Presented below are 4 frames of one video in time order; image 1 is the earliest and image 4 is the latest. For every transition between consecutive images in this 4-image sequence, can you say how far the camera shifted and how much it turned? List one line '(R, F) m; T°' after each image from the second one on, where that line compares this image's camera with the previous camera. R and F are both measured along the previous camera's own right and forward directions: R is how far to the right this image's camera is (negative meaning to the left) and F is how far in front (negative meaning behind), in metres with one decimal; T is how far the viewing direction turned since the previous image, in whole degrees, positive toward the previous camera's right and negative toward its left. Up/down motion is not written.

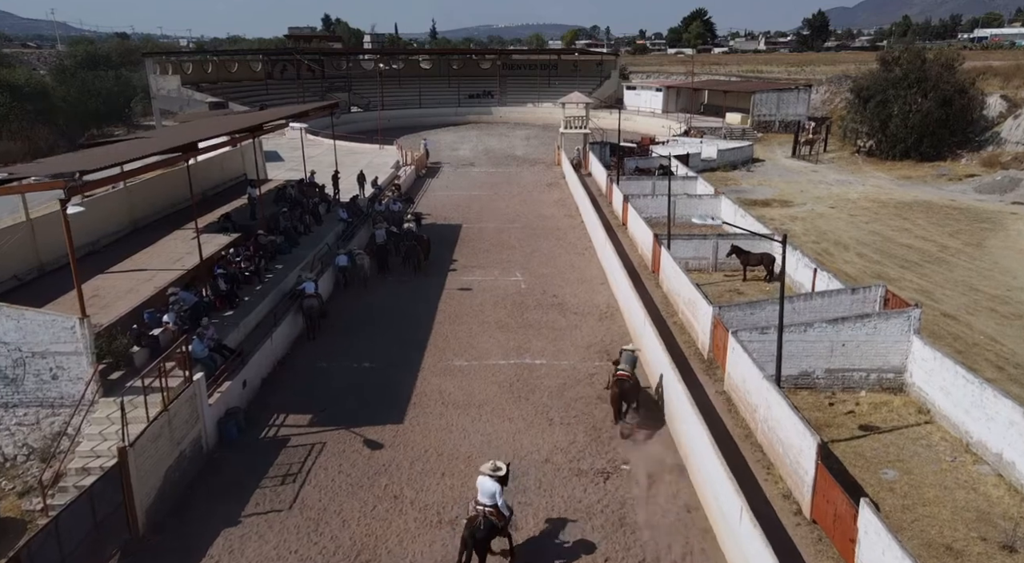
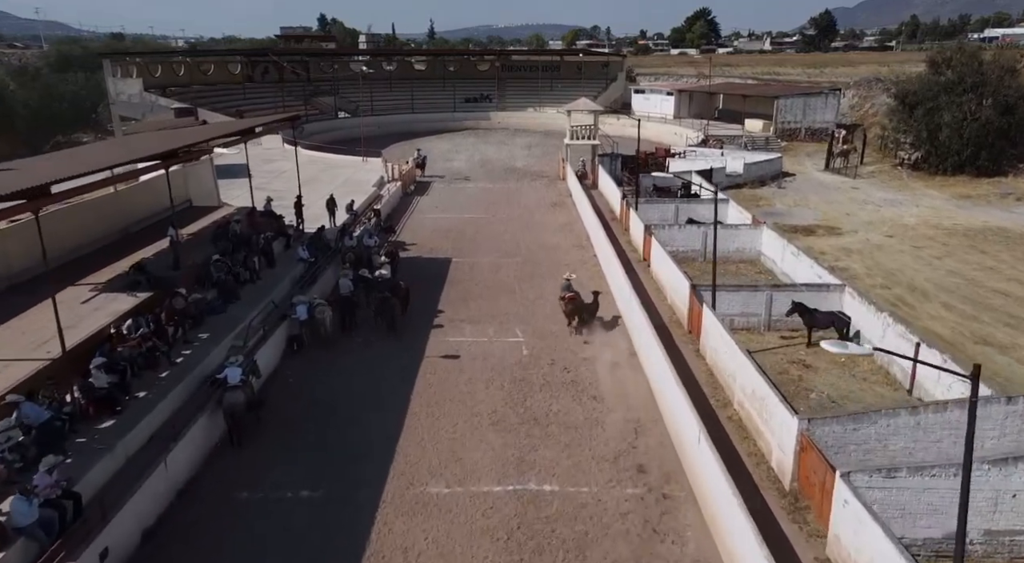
(0.0, +4.4) m; 0°
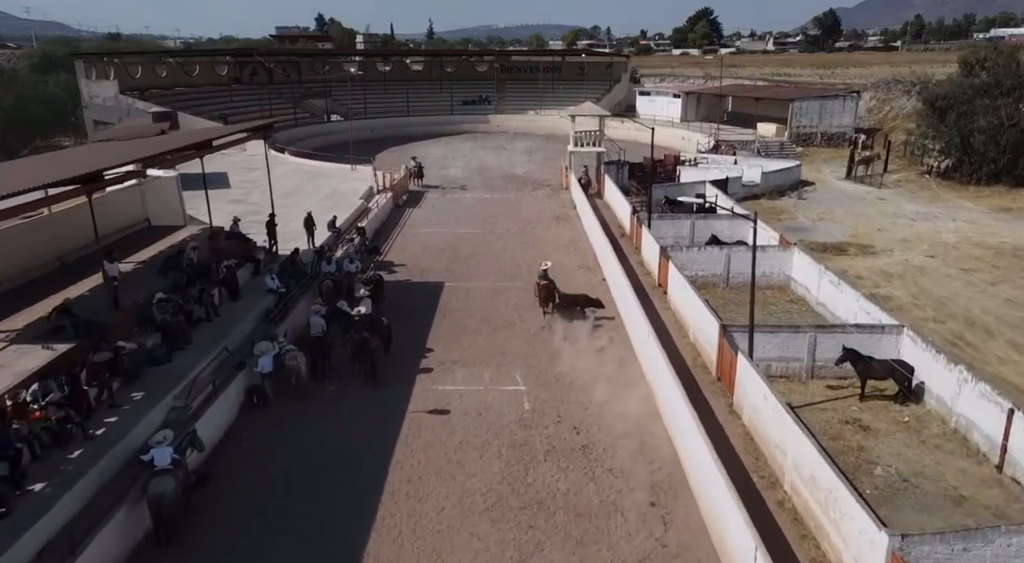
(0.0, +2.4) m; 0°
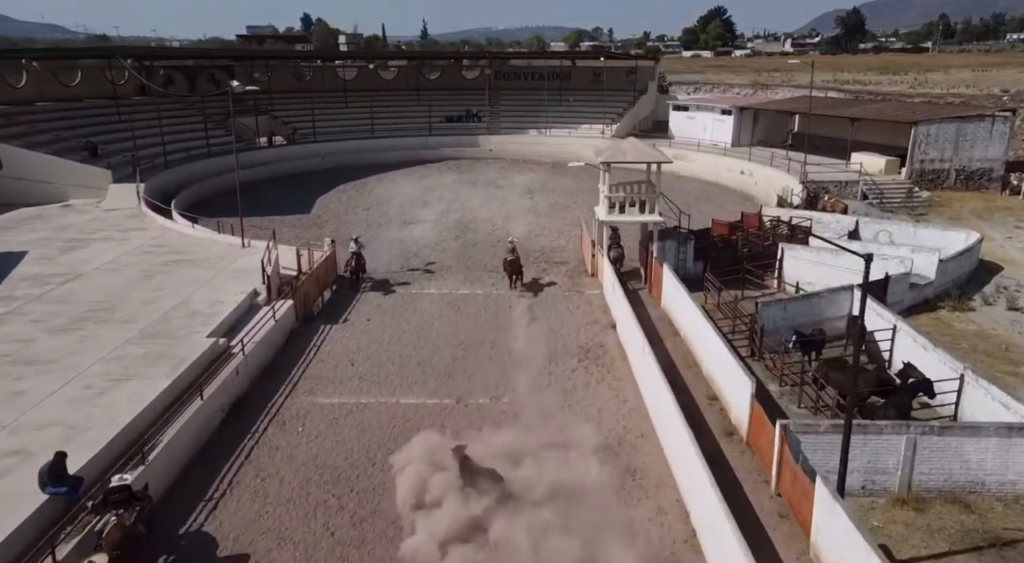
(+0.2, +13.2) m; 0°
